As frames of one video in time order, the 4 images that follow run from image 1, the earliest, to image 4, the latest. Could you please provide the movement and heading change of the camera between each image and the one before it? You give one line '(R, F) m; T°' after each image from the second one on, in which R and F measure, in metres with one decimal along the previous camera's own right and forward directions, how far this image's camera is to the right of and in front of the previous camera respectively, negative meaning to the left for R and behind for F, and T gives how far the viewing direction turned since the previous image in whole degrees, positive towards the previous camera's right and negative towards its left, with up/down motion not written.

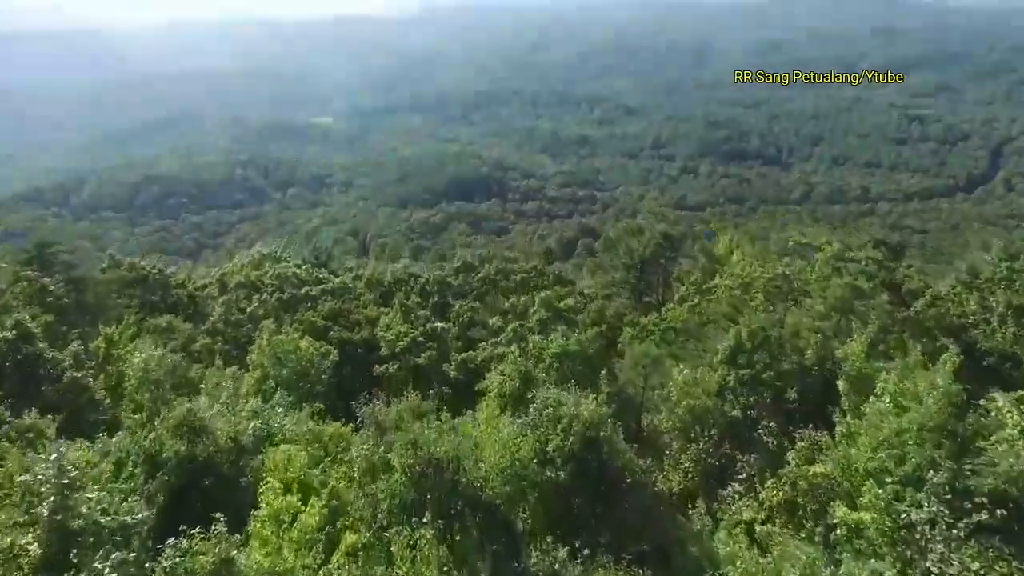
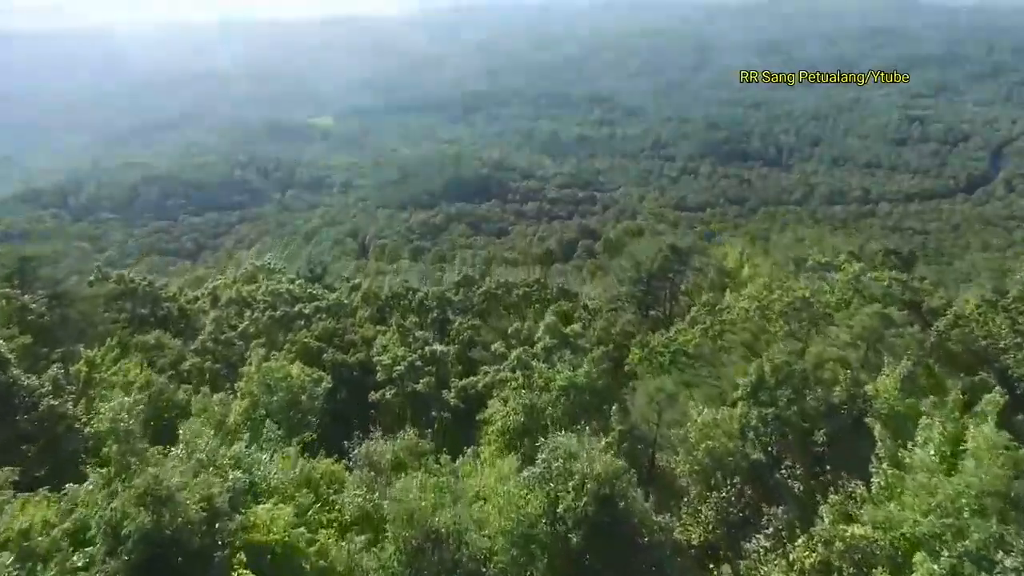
(0.0, +0.2) m; 0°
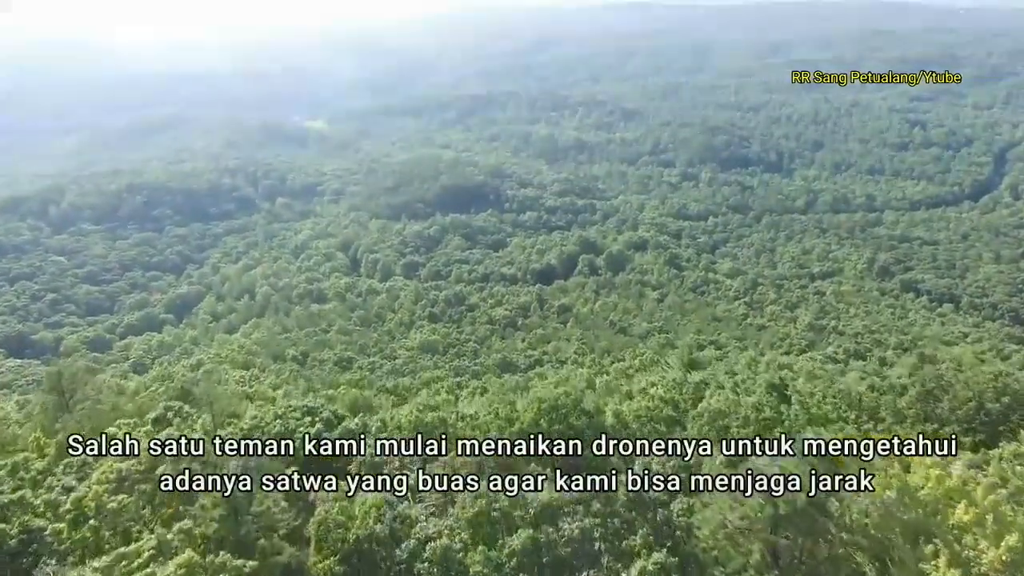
(-0.3, +2.7) m; 0°
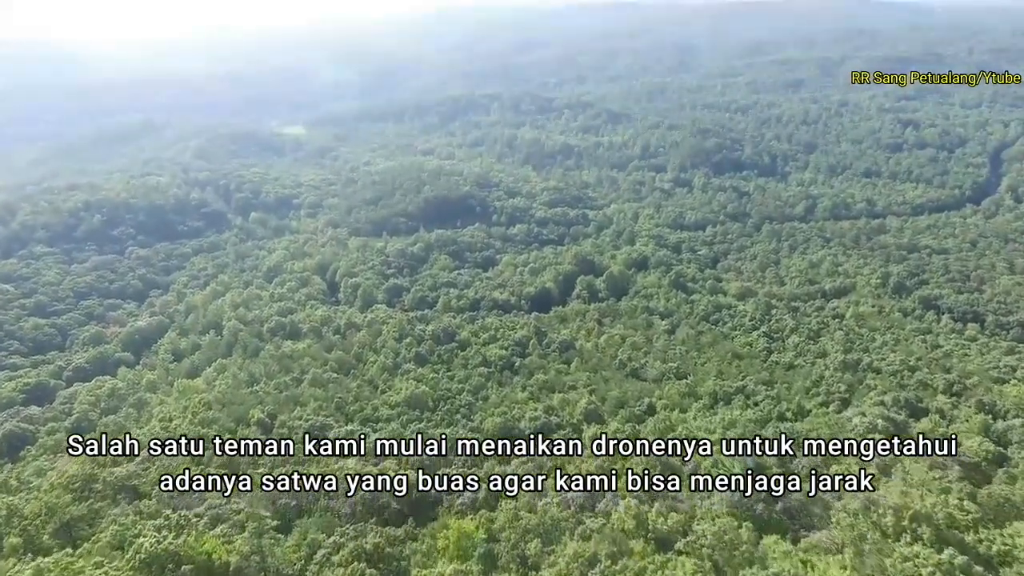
(-0.6, +5.0) m; +1°
